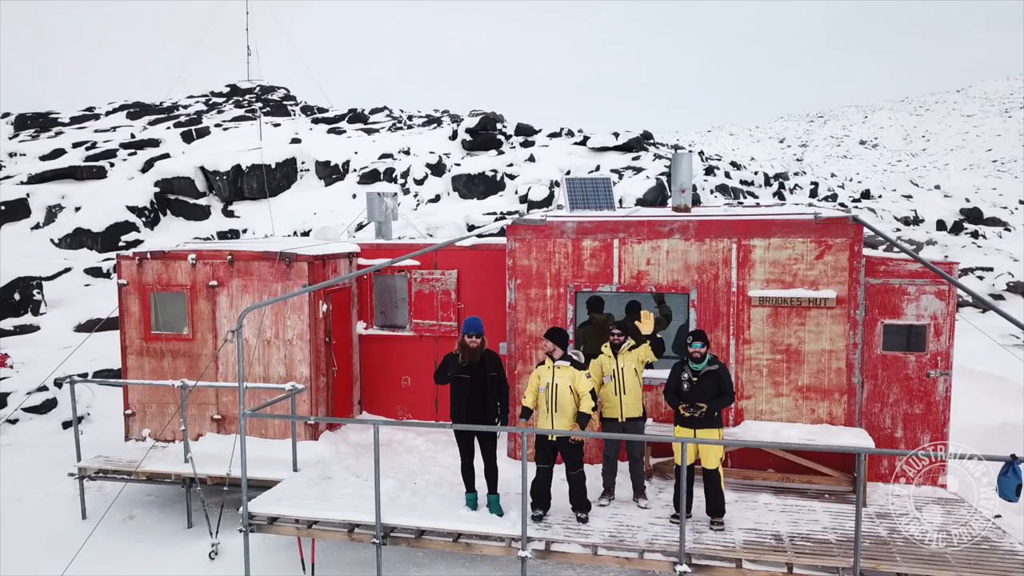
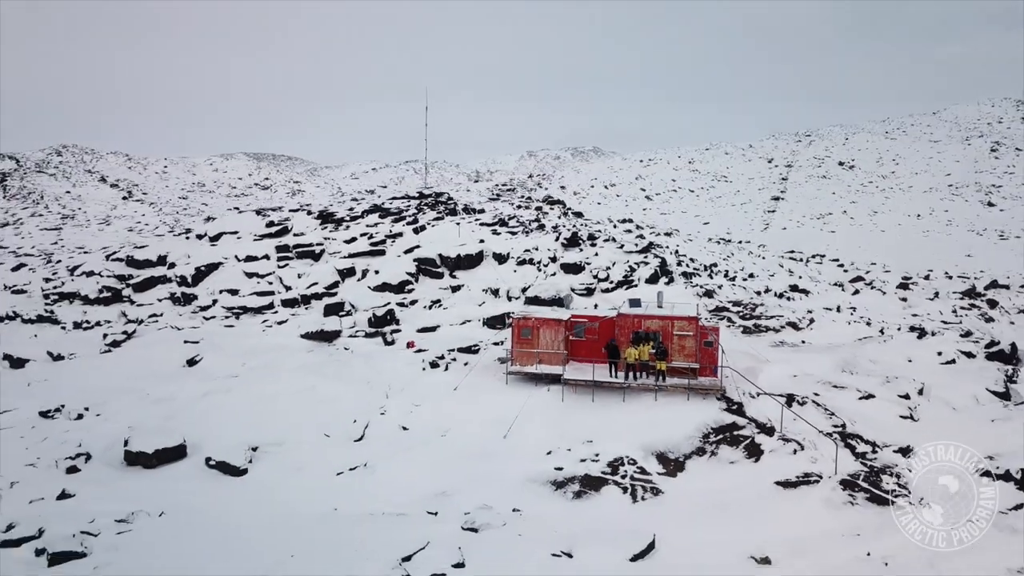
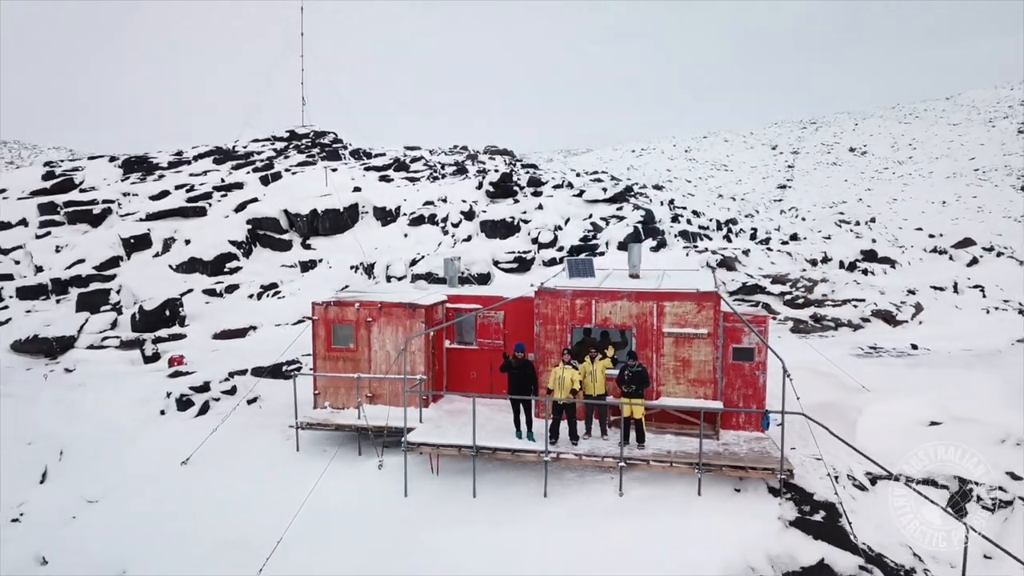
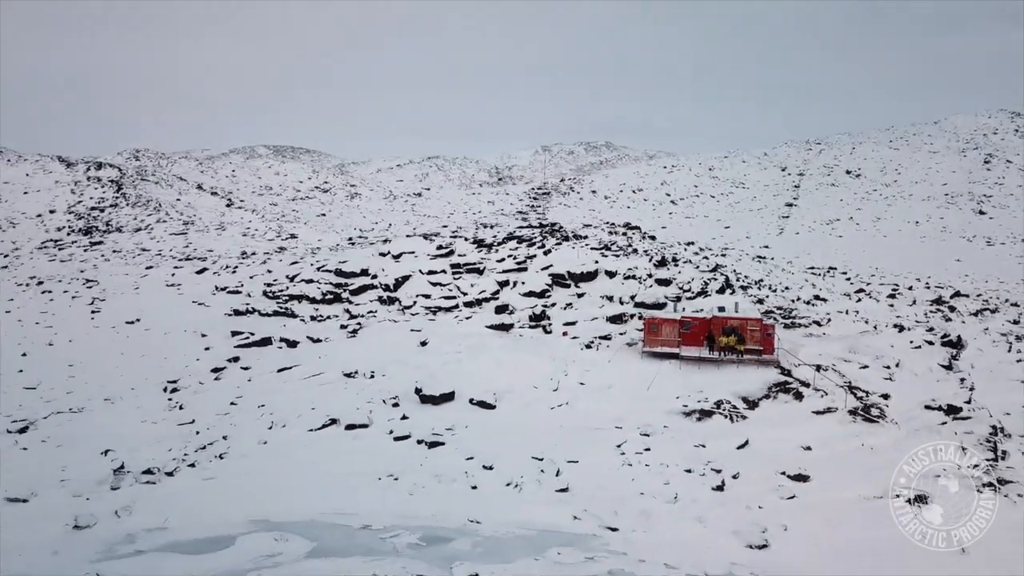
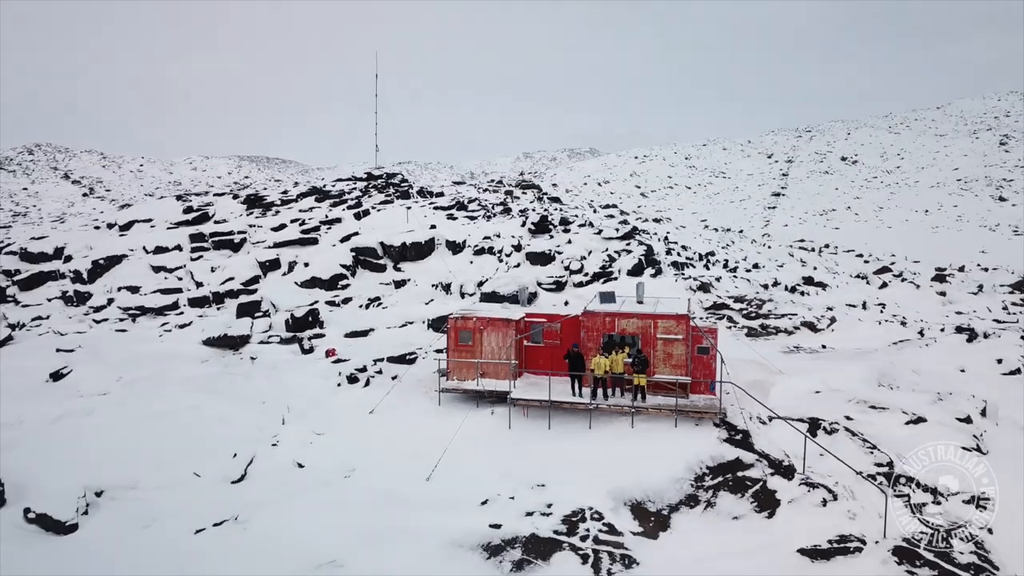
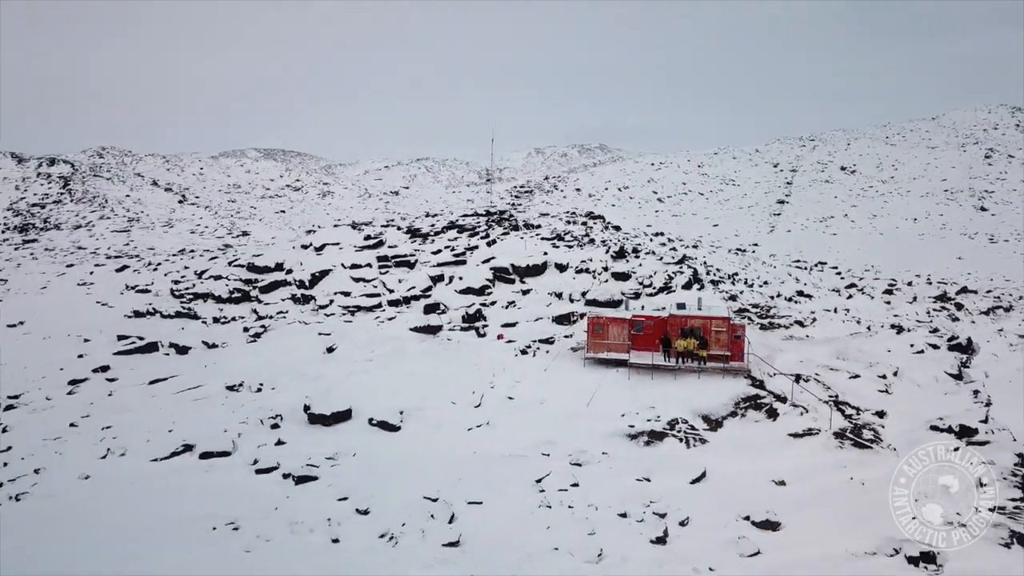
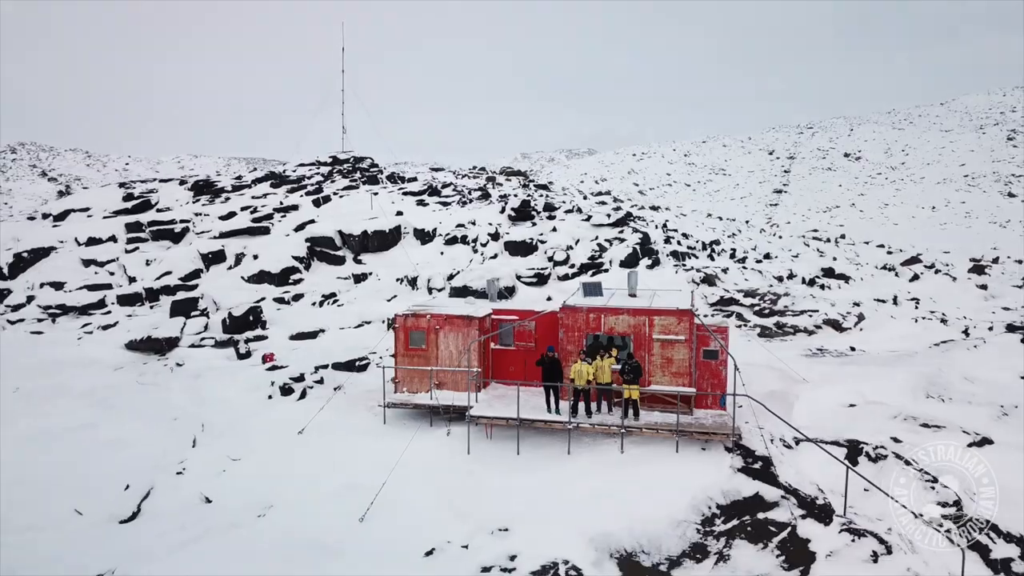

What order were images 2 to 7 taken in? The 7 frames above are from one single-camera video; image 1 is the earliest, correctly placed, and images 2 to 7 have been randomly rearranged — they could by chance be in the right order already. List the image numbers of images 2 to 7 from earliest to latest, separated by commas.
3, 7, 5, 2, 6, 4
